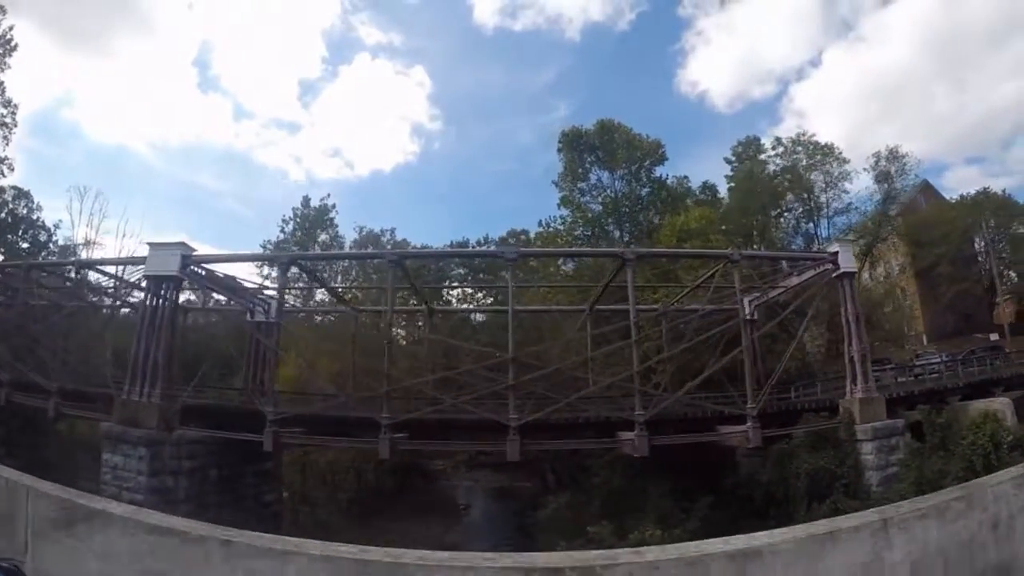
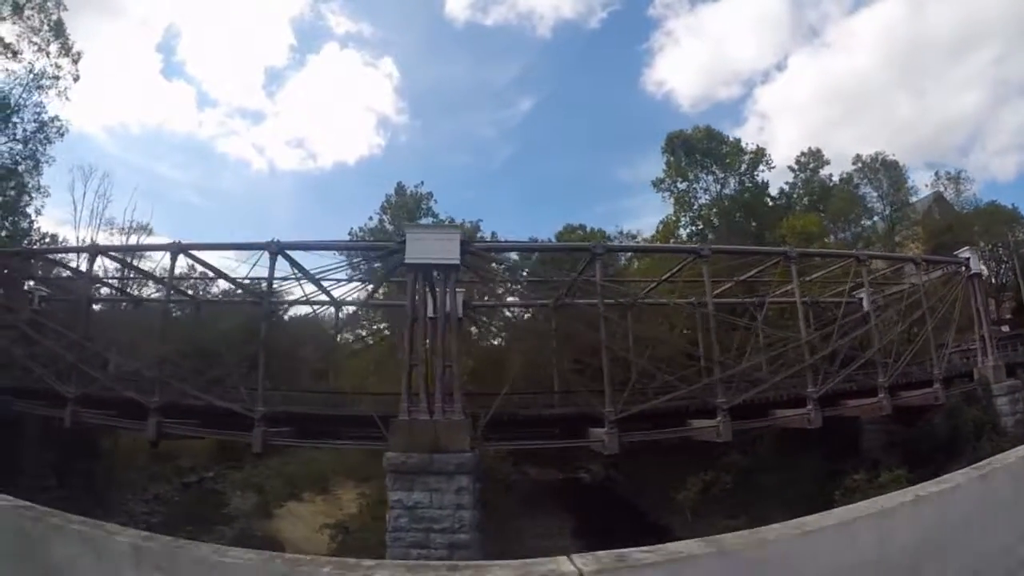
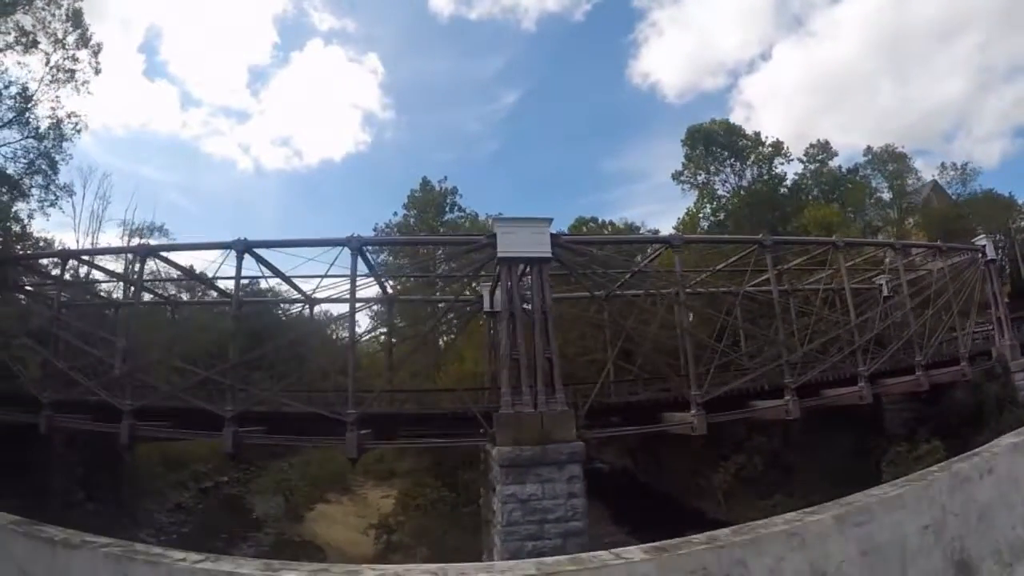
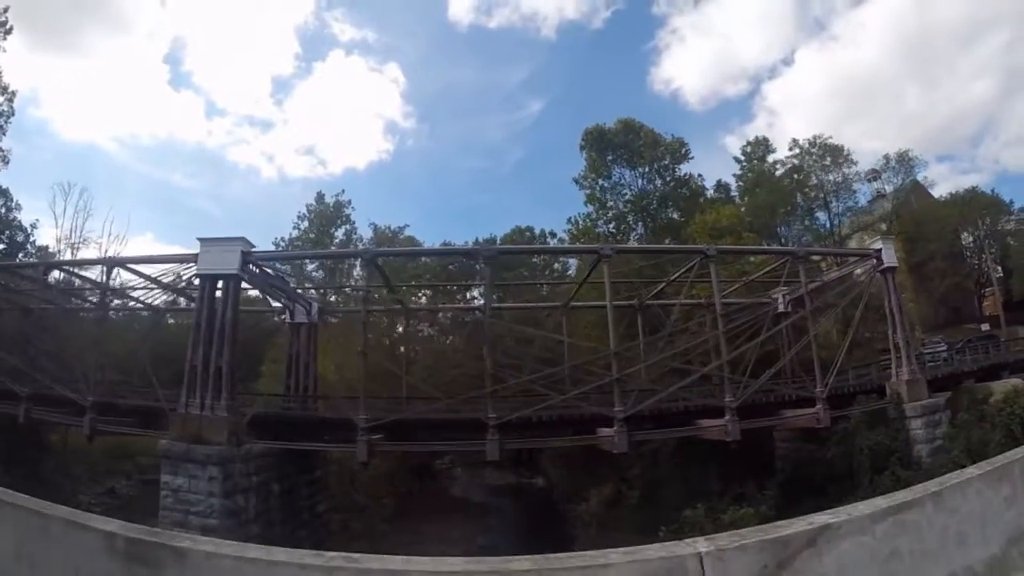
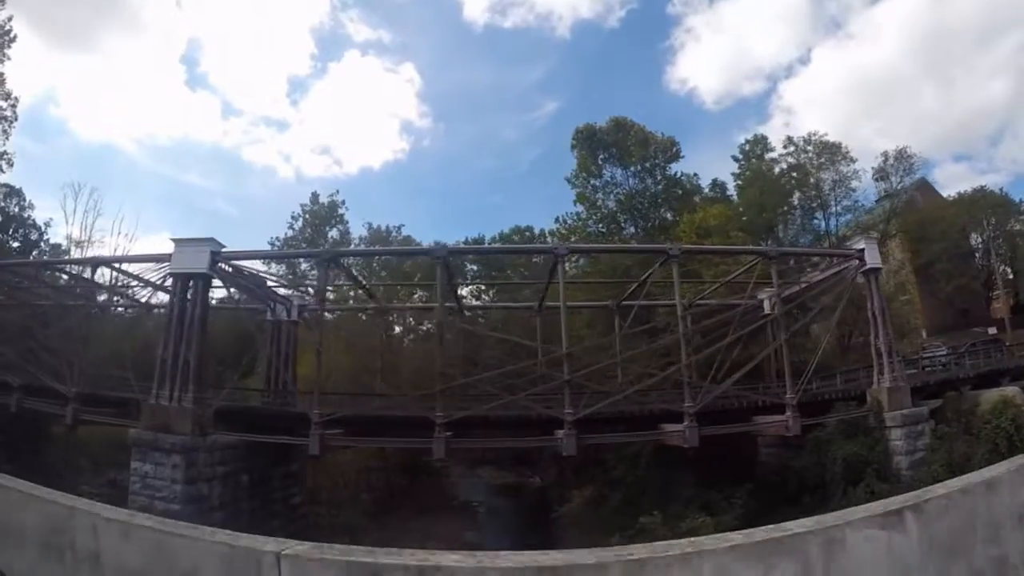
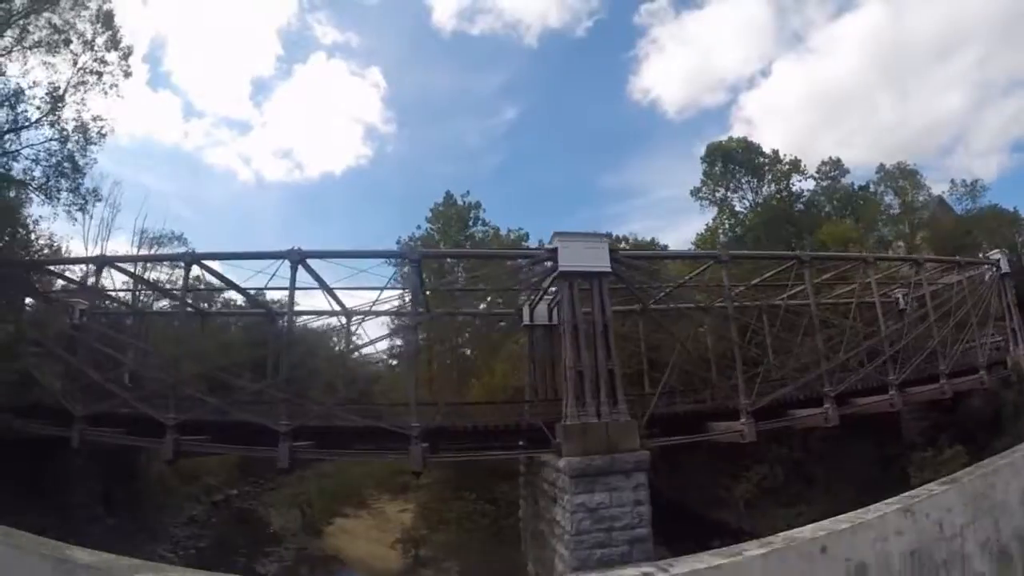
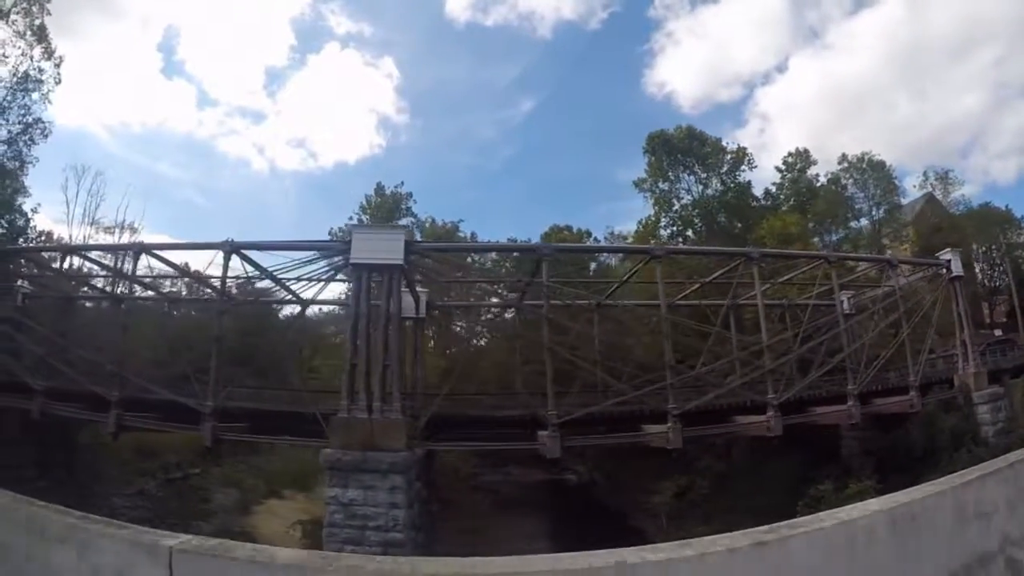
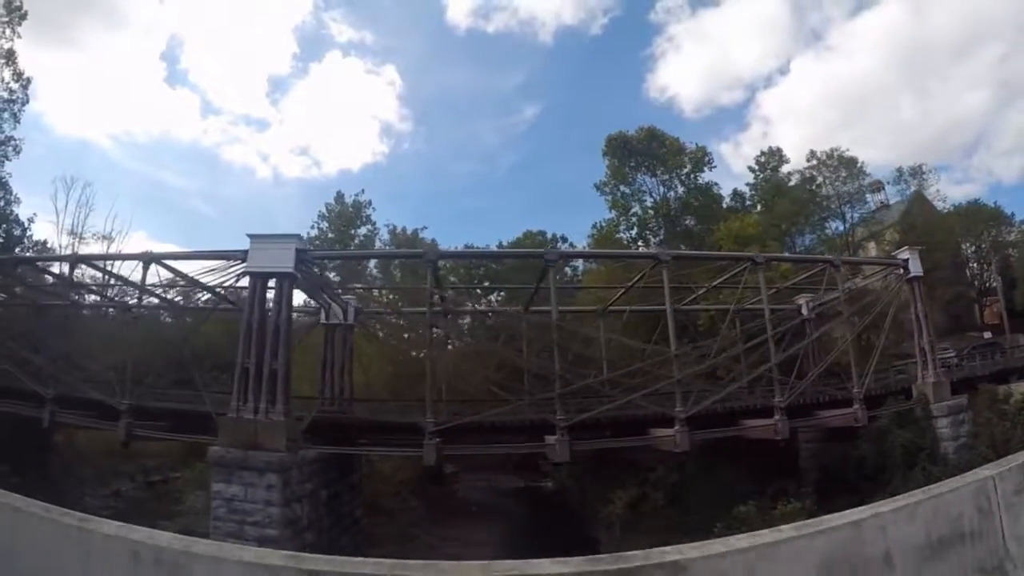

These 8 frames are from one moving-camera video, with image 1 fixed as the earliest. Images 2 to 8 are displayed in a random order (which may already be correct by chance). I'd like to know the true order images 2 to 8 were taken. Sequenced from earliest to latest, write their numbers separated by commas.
5, 4, 8, 7, 2, 3, 6
